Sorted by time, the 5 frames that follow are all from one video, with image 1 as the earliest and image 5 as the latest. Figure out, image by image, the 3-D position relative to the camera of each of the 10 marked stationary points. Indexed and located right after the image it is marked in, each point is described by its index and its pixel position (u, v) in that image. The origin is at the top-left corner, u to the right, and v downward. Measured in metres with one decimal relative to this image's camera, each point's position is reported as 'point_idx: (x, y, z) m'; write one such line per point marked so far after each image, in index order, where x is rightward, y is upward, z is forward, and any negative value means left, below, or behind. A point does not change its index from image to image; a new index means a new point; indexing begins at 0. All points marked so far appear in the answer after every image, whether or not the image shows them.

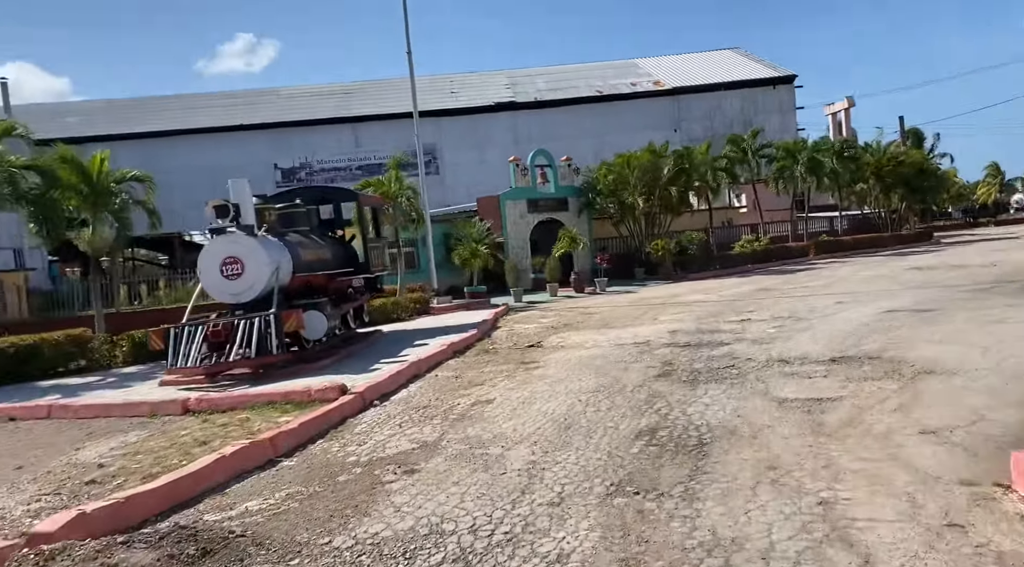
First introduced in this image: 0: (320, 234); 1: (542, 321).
0: (-3.5, +0.9, +16.3) m
1: (+0.5, -0.8, +17.8) m
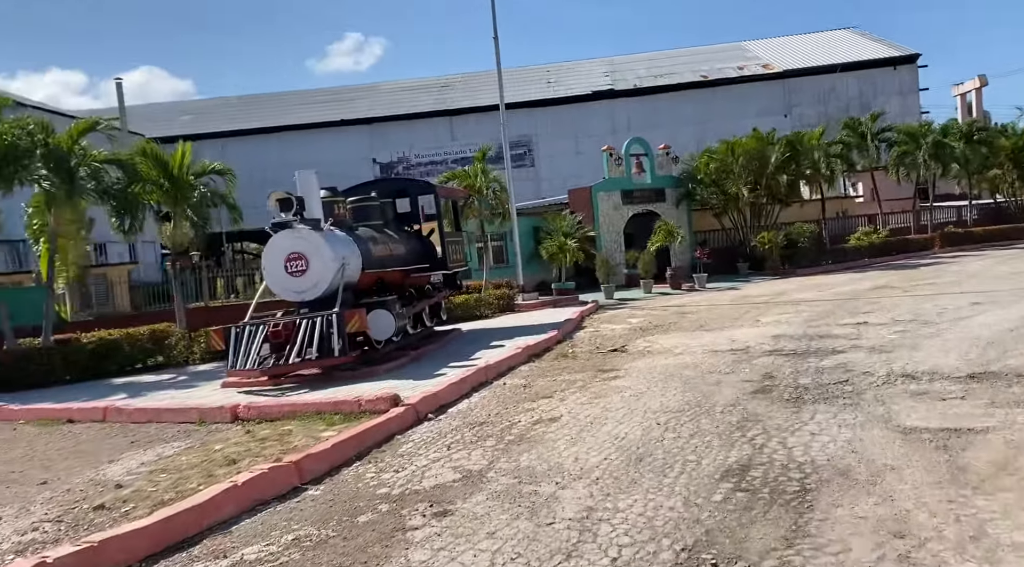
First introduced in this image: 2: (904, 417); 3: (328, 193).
0: (-2.0, +0.9, +15.4) m
1: (+2.2, -0.7, +16.5) m
2: (+2.8, -1.0, +6.4) m
3: (-2.8, +1.4, +13.6) m
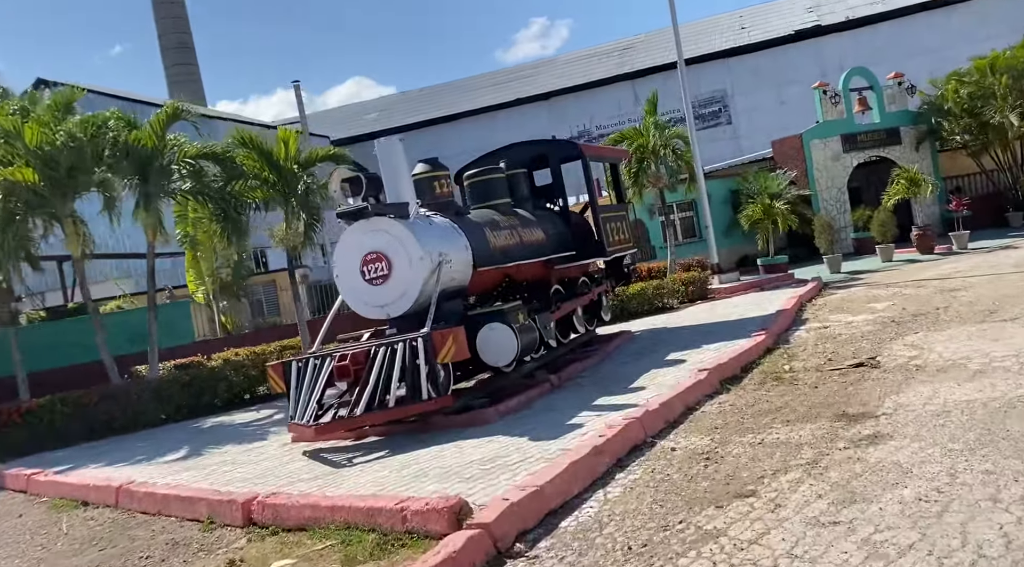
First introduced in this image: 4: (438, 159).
0: (+0.3, +1.0, +11.6) m
1: (+4.7, -0.3, +11.6) m
2: (+3.0, -0.8, +1.7) m
3: (-0.9, +1.3, +9.9) m
4: (-0.8, +1.4, +10.0) m
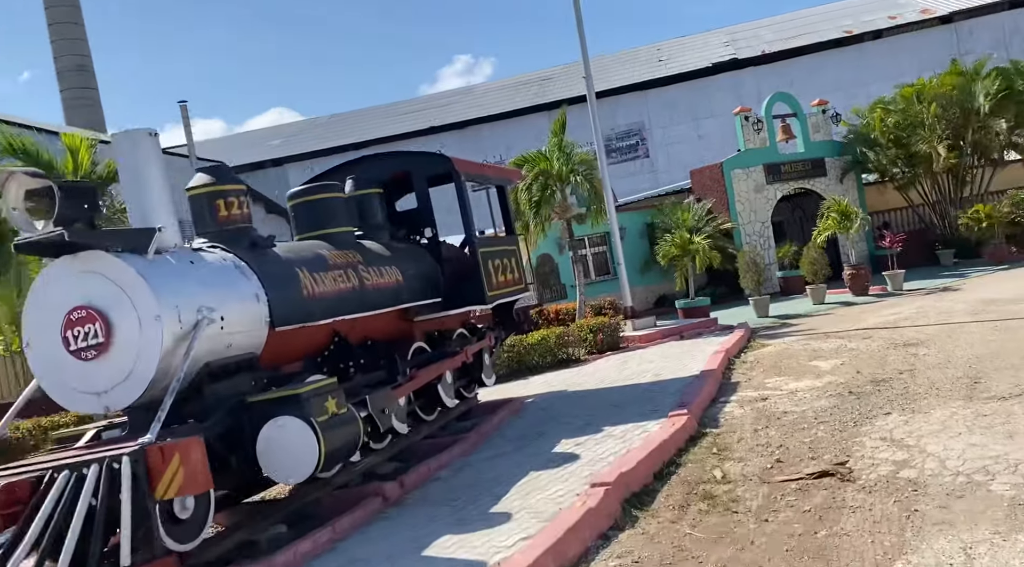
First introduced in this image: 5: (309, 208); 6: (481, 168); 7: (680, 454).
0: (-1.3, +0.4, +8.6) m
1: (+3.2, -0.9, +9.0) m
2: (+2.4, -1.1, -1.0) m
3: (-2.3, +0.8, +6.9) m
4: (-2.2, +0.9, +7.0) m
5: (-1.9, +0.7, +8.4) m
6: (-0.3, +1.4, +10.7) m
7: (+1.3, -1.3, +6.9) m
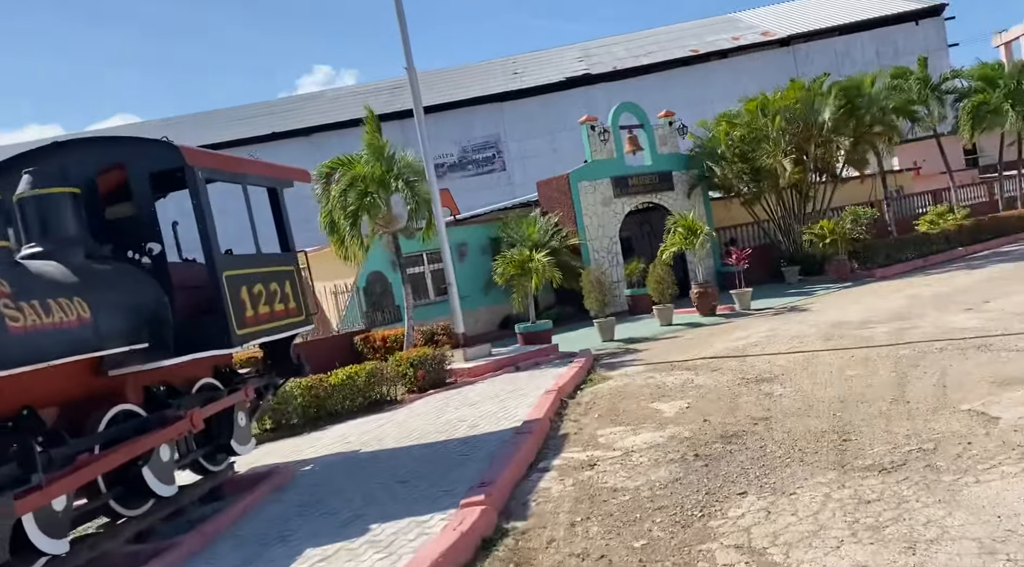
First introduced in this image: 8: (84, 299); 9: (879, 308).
0: (-3.1, +0.2, +6.1) m
1: (+1.2, -1.2, +7.1) m
2: (+2.0, -1.2, -2.9) m
3: (-3.8, +0.6, +4.2) m
4: (-3.8, +0.6, +4.3) m
5: (-3.7, +0.4, +5.7) m
6: (-2.5, +1.1, +8.3) m
7: (-0.3, -1.5, +4.7) m
8: (-2.9, -0.2, +5.8) m
9: (+6.8, -0.4, +16.8) m
